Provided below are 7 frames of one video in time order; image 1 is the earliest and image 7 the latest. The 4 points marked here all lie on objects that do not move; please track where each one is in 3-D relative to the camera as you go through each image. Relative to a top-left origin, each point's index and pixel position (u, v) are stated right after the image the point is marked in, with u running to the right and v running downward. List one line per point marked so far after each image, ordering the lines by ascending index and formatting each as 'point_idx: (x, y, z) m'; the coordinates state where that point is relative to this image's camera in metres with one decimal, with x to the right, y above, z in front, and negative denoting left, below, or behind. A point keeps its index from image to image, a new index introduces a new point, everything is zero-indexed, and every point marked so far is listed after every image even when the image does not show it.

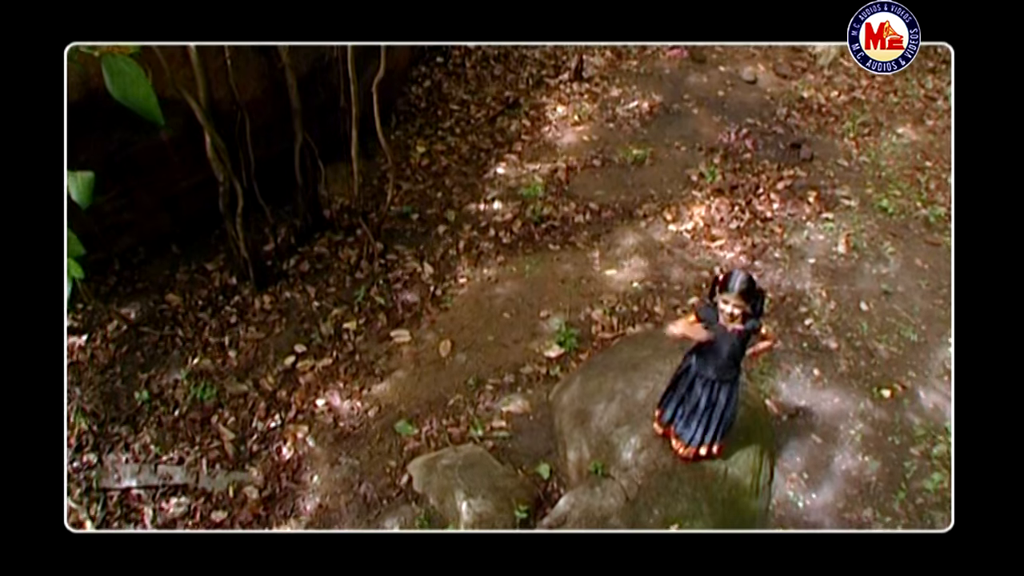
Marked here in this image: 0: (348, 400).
0: (-1.1, -0.8, +5.9) m
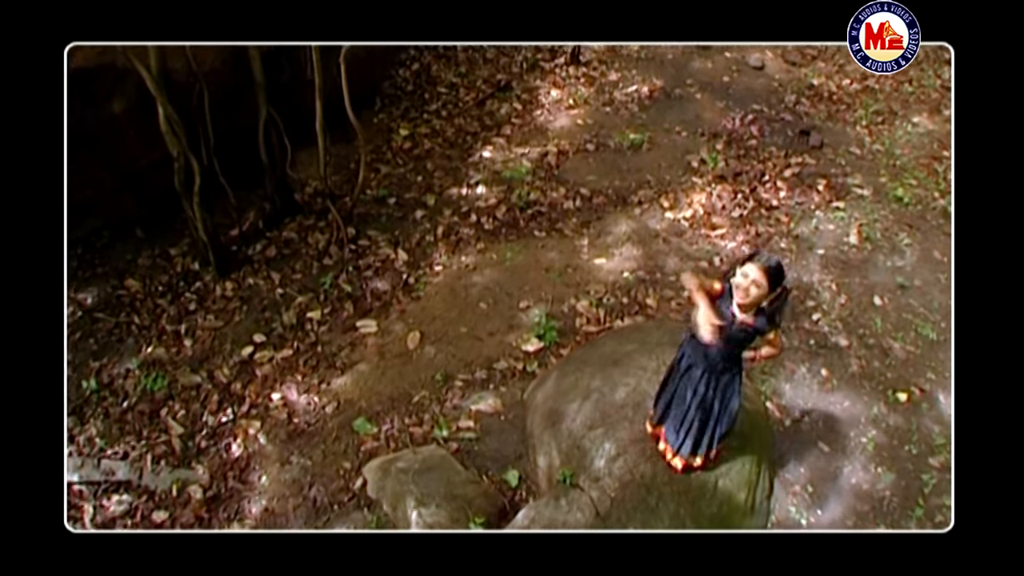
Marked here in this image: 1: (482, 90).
0: (-1.3, -0.7, +5.4) m
1: (-0.3, +2.2, +9.7) m
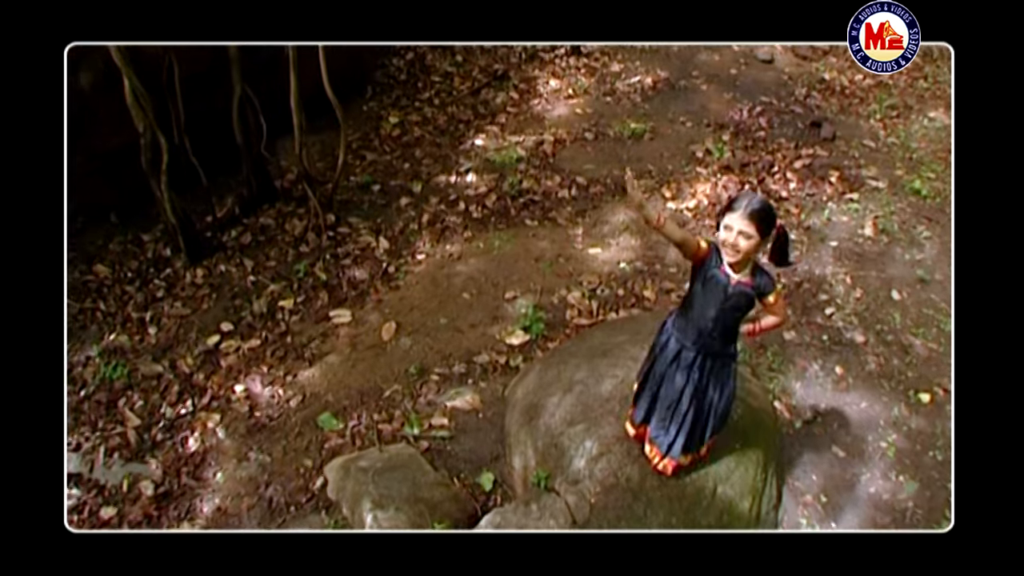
0: (-1.4, -0.6, +4.9) m
1: (-0.4, +2.3, +9.3) m
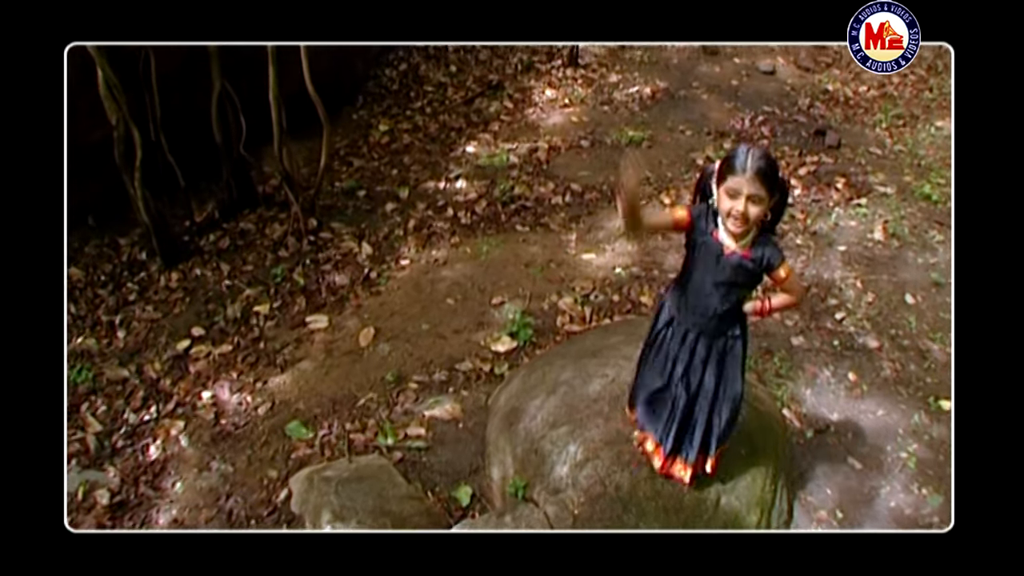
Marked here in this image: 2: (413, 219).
0: (-1.5, -0.6, +4.5) m
1: (-0.4, +2.1, +9.0) m
2: (-0.7, +0.5, +6.3) m
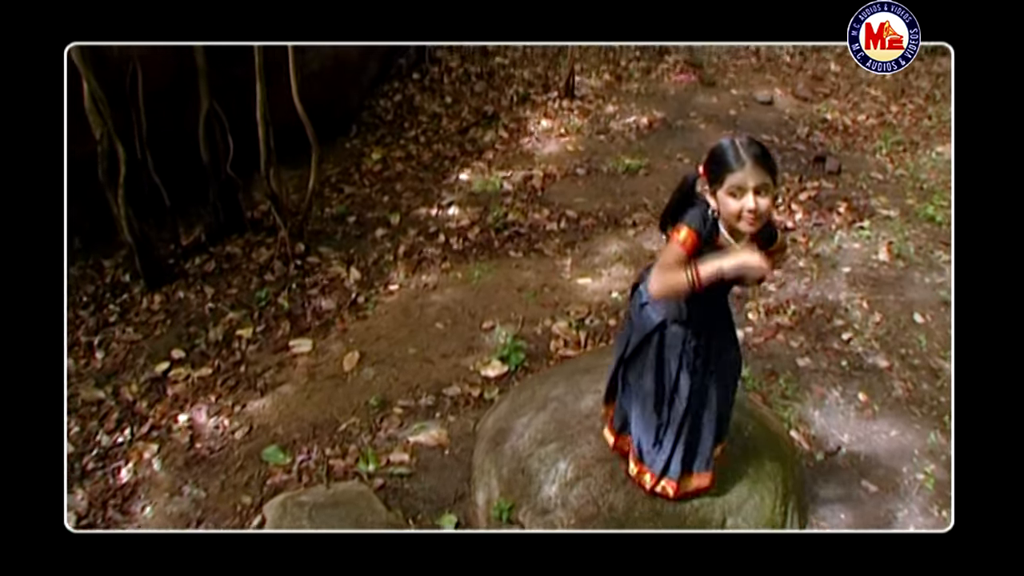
0: (-1.5, -0.7, +4.3) m
1: (-0.5, +1.8, +8.9) m
2: (-0.8, +0.3, +6.1) m
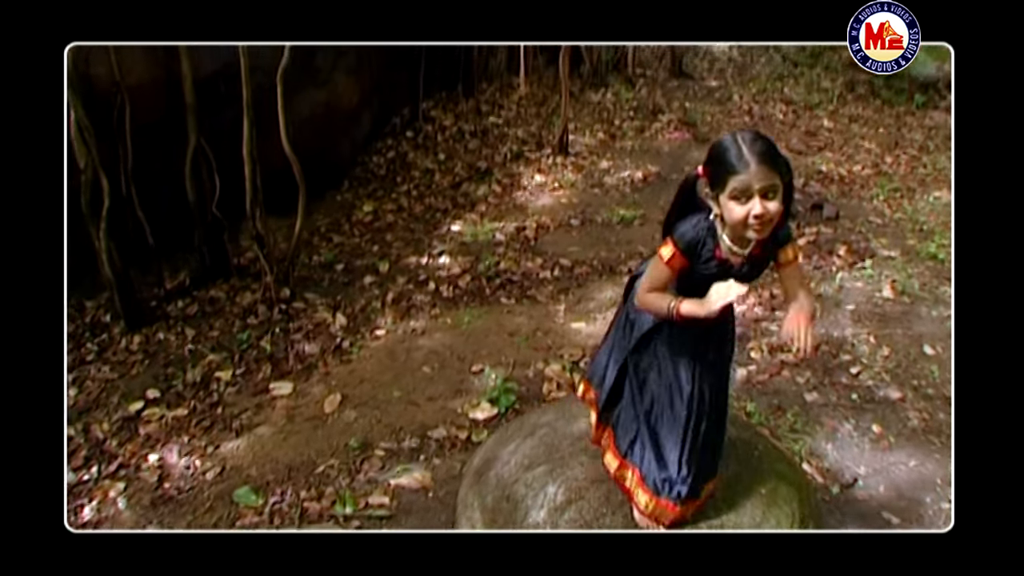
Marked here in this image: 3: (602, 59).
0: (-1.6, -0.9, +4.0) m
1: (-0.5, +1.2, +8.9) m
2: (-0.8, 0.0, +5.9) m
3: (+1.0, +2.5, +9.3) m
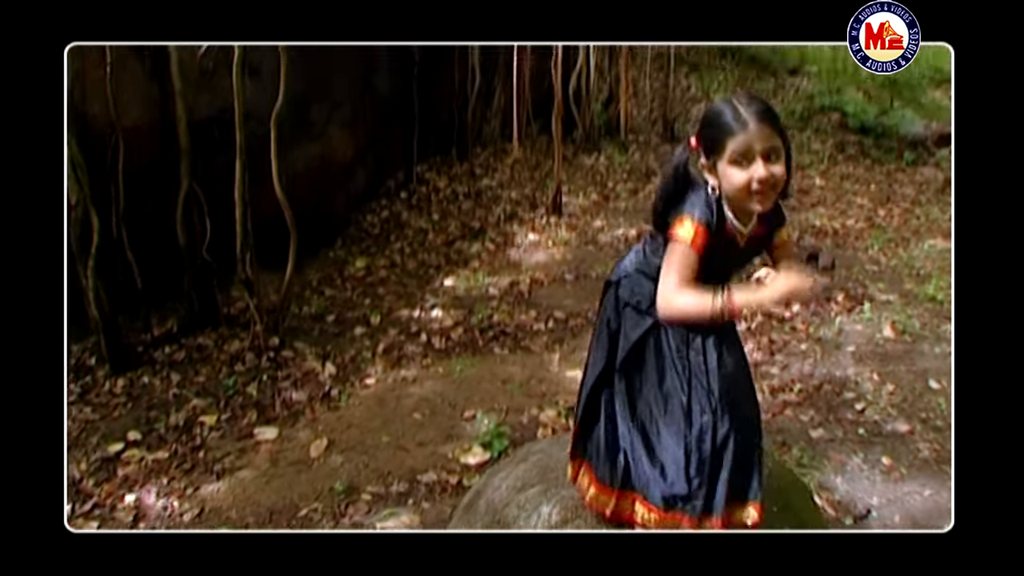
0: (-1.6, -1.0, +3.8) m
1: (-0.6, +0.6, +8.8) m
2: (-0.9, -0.4, +5.8) m
3: (+0.9, +1.8, +9.4) m
